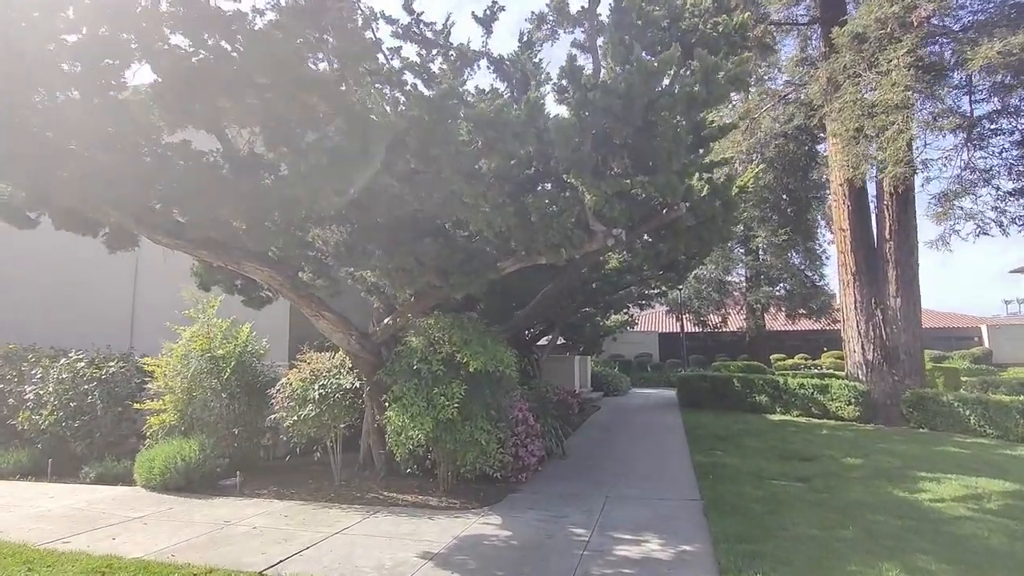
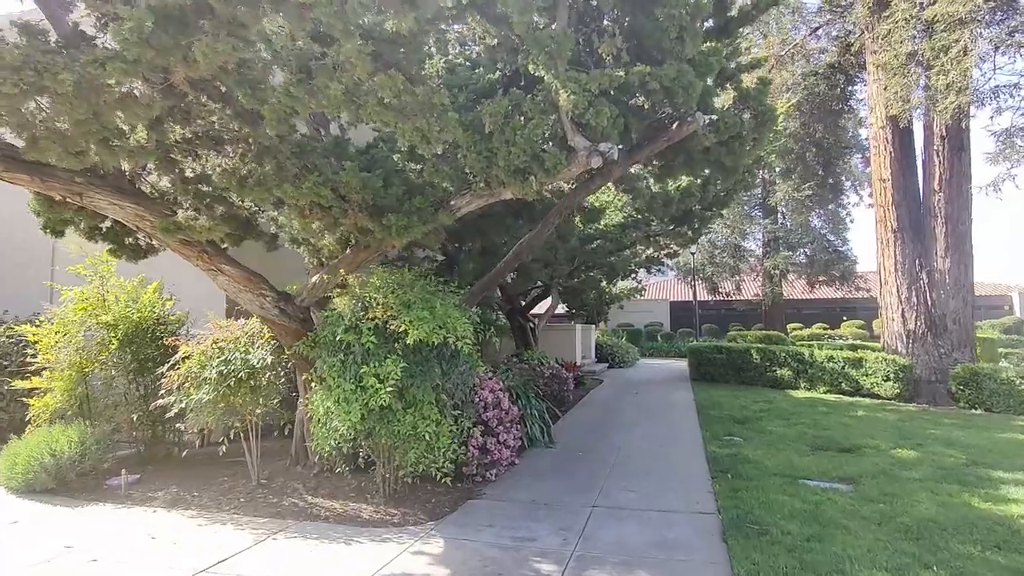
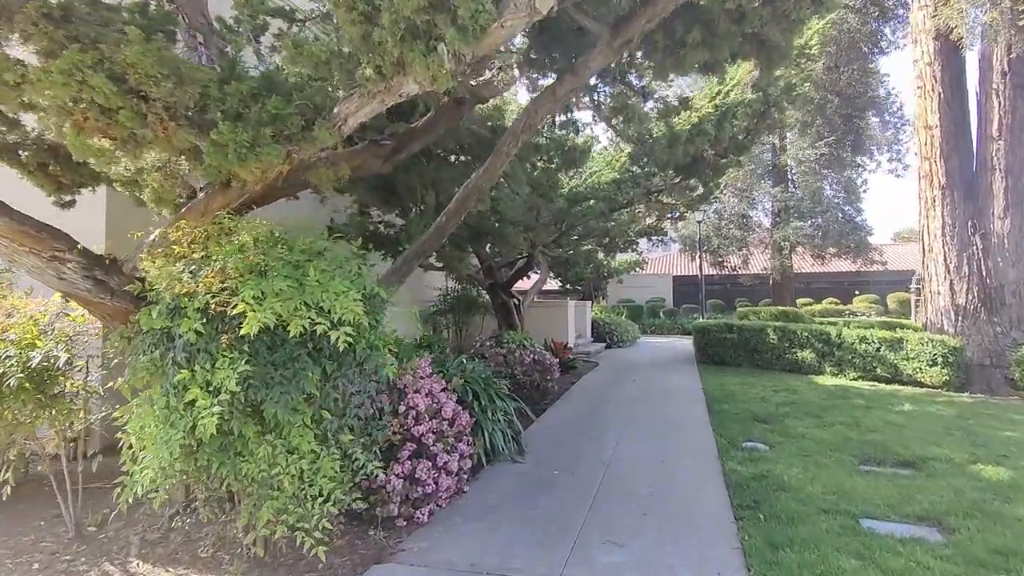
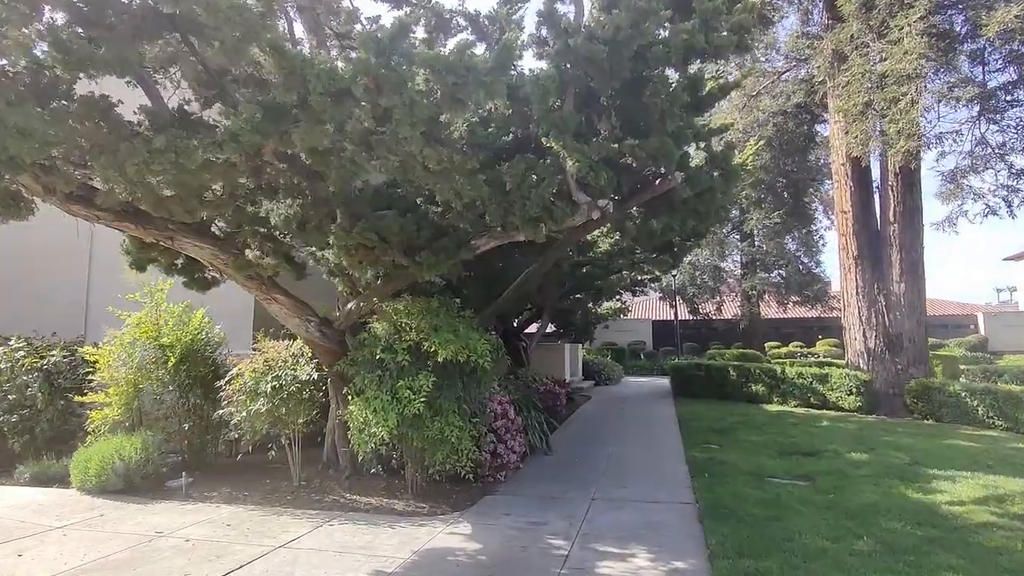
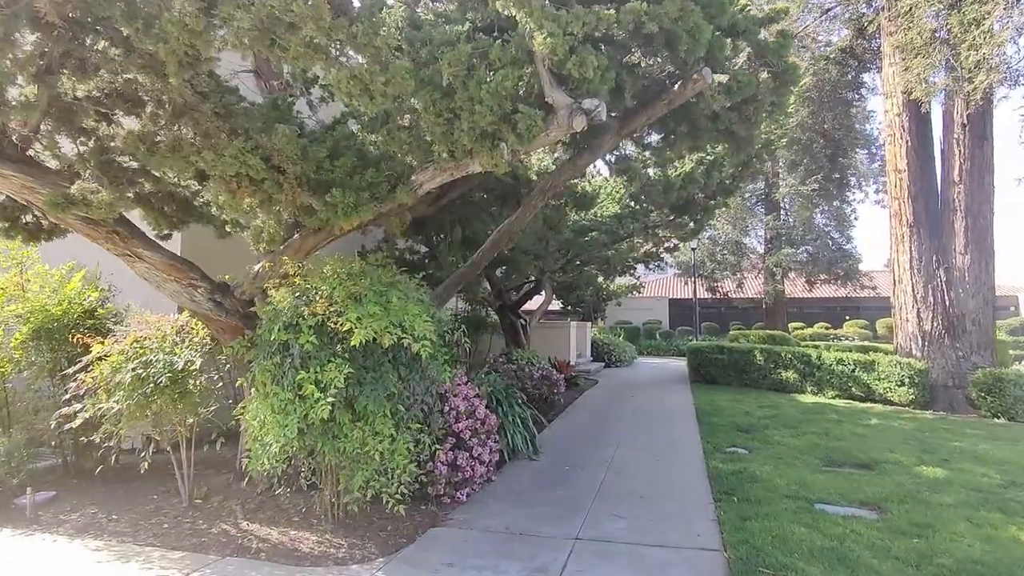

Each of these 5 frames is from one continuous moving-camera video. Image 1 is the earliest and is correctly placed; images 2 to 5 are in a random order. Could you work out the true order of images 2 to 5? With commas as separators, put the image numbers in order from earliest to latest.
4, 2, 5, 3
